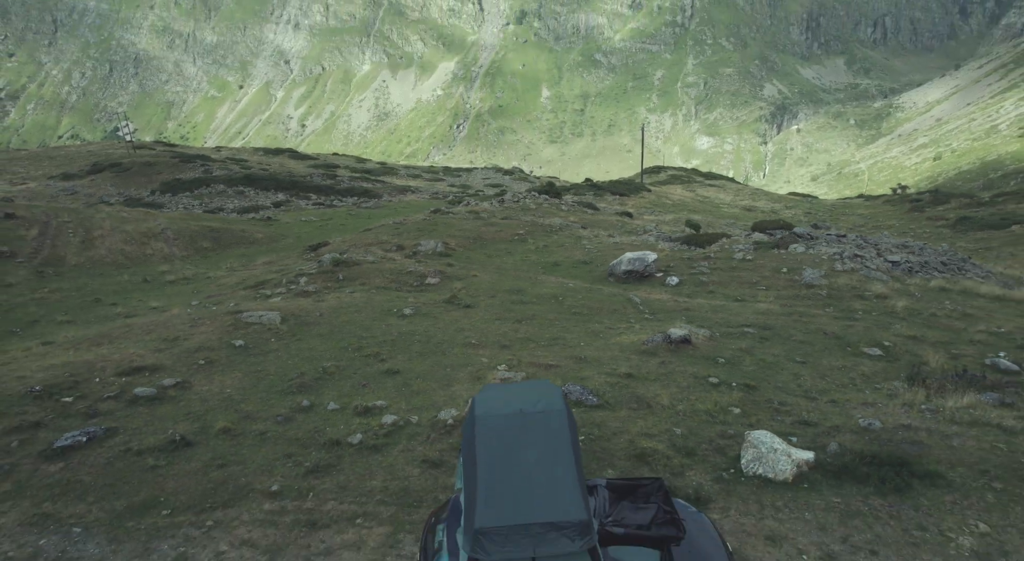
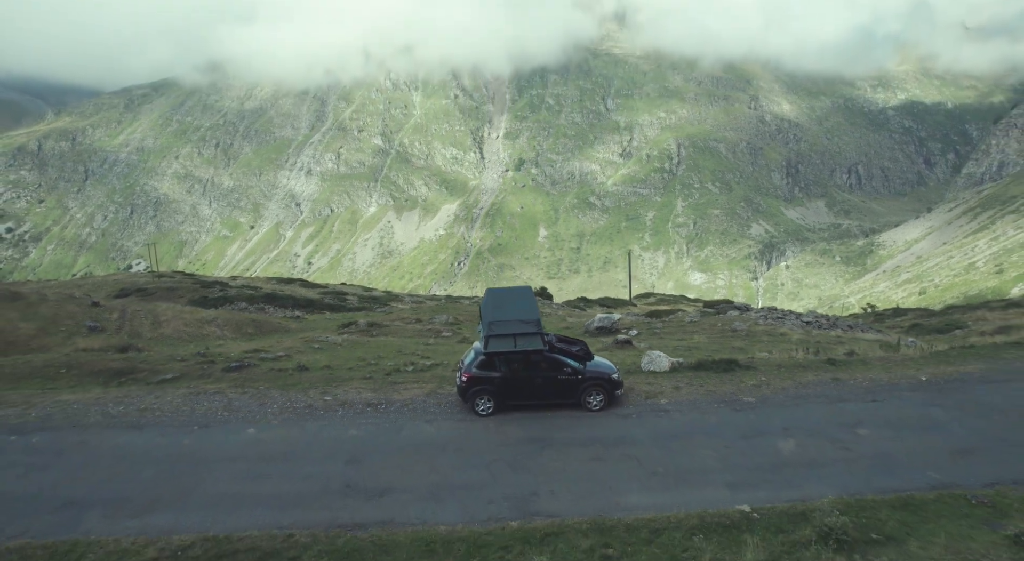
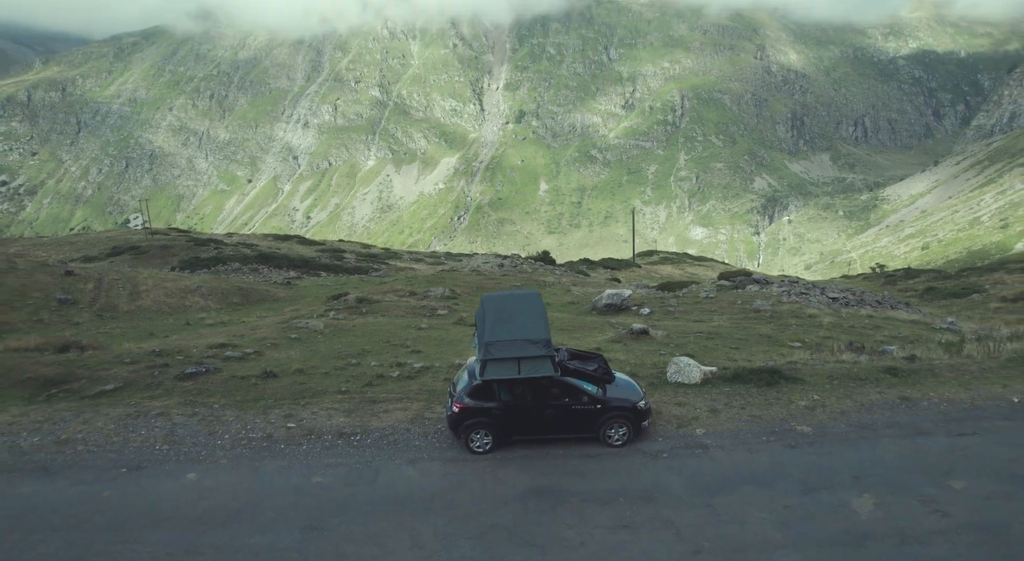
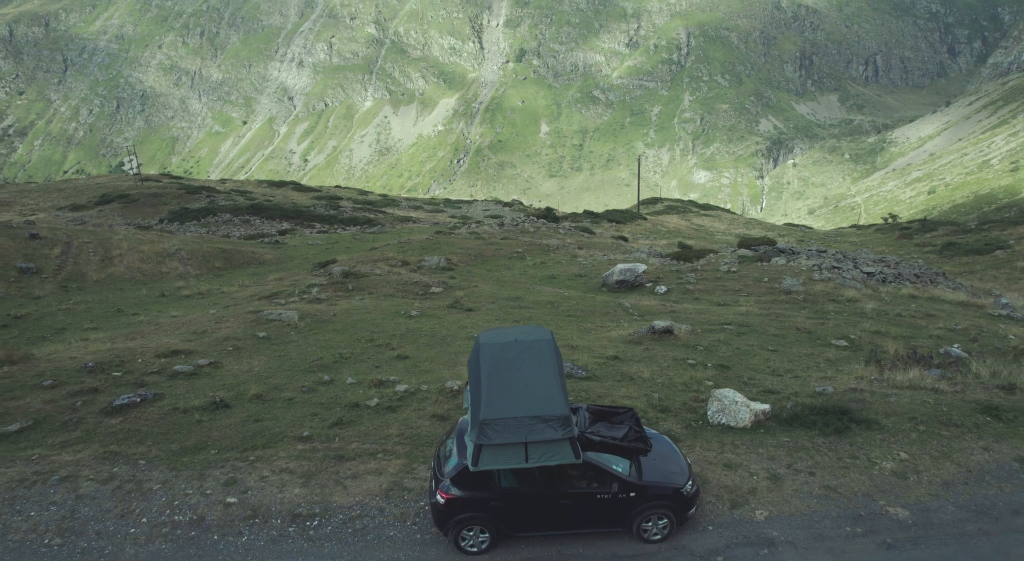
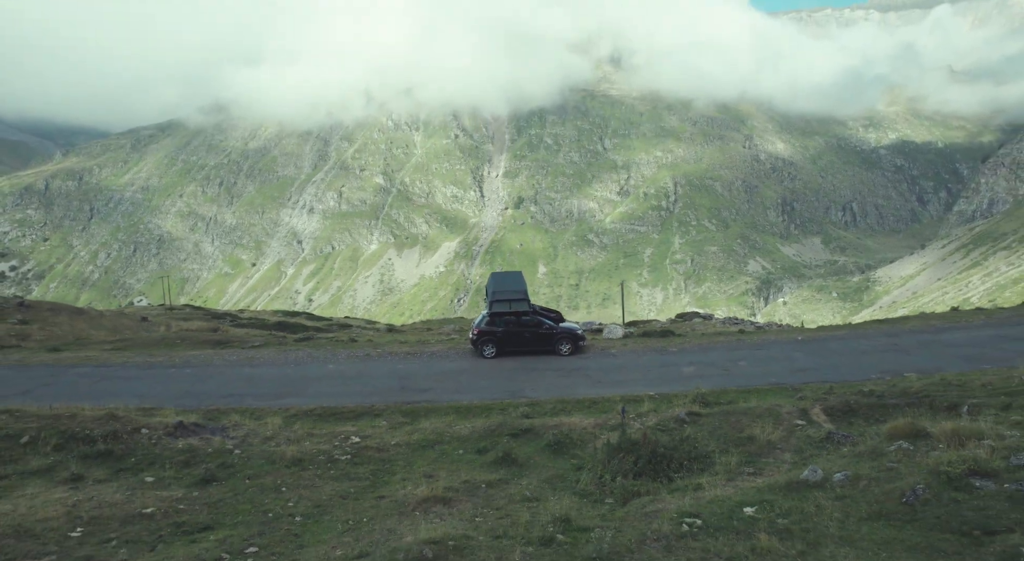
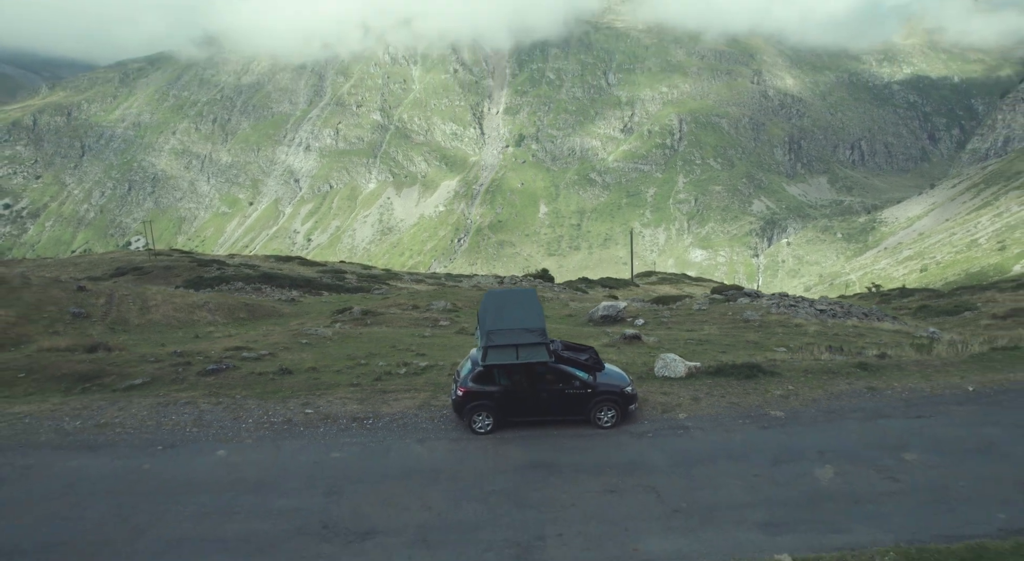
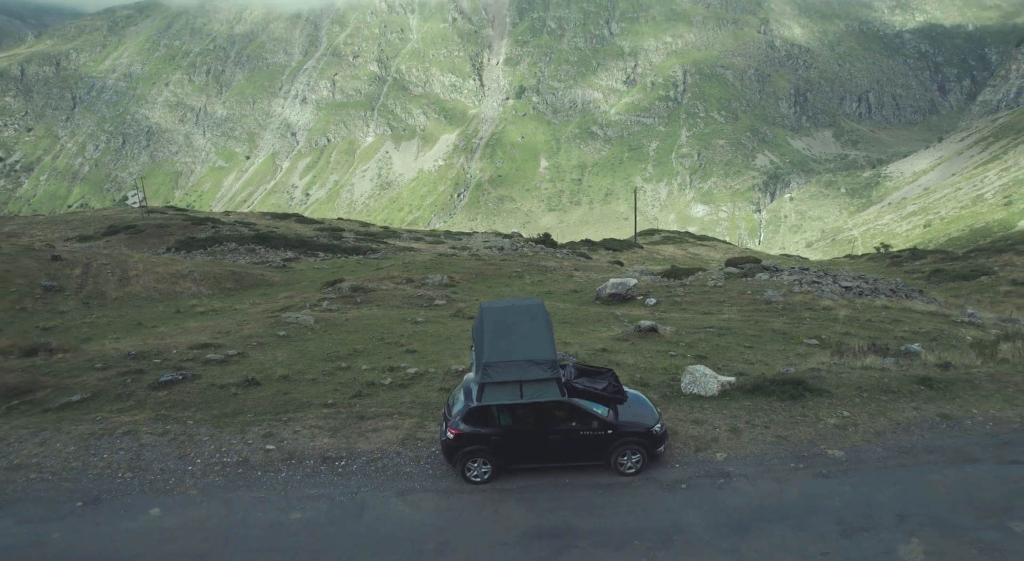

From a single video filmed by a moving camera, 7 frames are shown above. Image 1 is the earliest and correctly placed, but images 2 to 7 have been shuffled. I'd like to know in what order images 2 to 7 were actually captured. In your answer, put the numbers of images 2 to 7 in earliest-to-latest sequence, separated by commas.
4, 7, 3, 6, 2, 5
